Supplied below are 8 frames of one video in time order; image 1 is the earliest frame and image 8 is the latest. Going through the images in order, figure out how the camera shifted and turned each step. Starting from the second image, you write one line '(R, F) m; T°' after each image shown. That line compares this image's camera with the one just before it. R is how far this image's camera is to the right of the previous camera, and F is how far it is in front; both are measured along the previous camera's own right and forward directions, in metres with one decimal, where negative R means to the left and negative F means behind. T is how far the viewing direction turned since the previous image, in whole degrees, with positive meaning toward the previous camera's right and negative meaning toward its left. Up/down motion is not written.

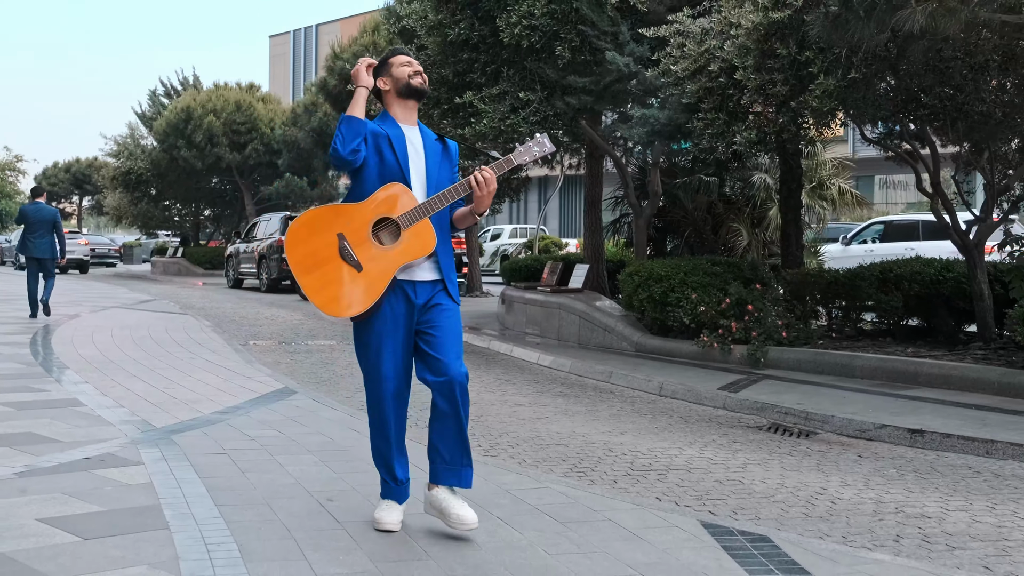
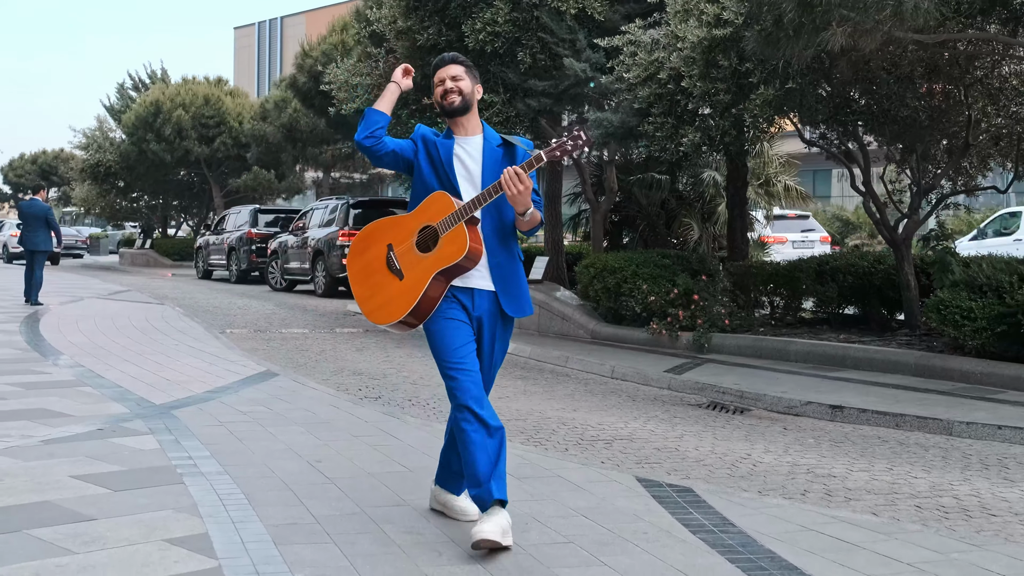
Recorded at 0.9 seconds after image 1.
(0.0, -0.8) m; +2°
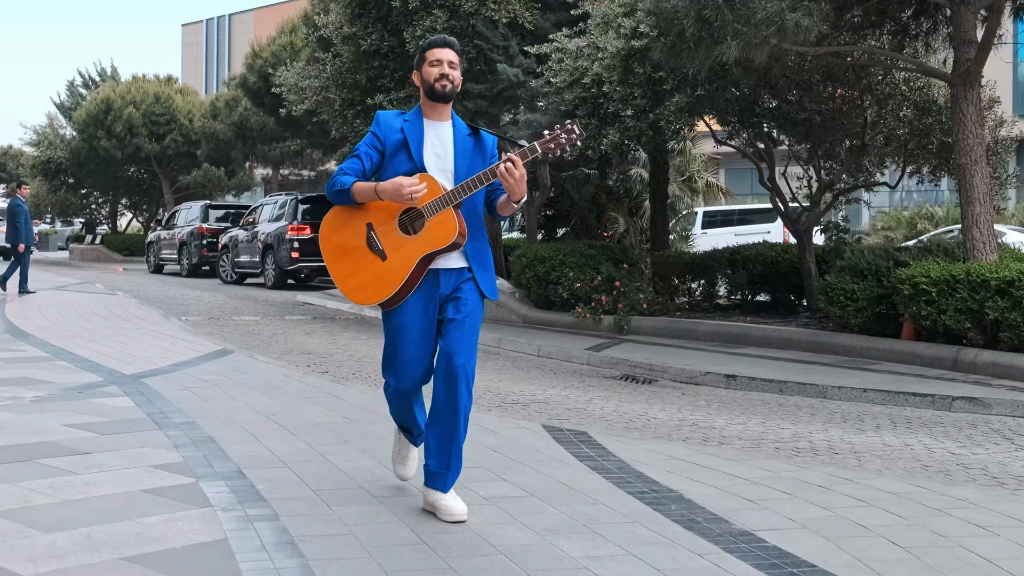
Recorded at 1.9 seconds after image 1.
(+0.1, -1.0) m; +2°
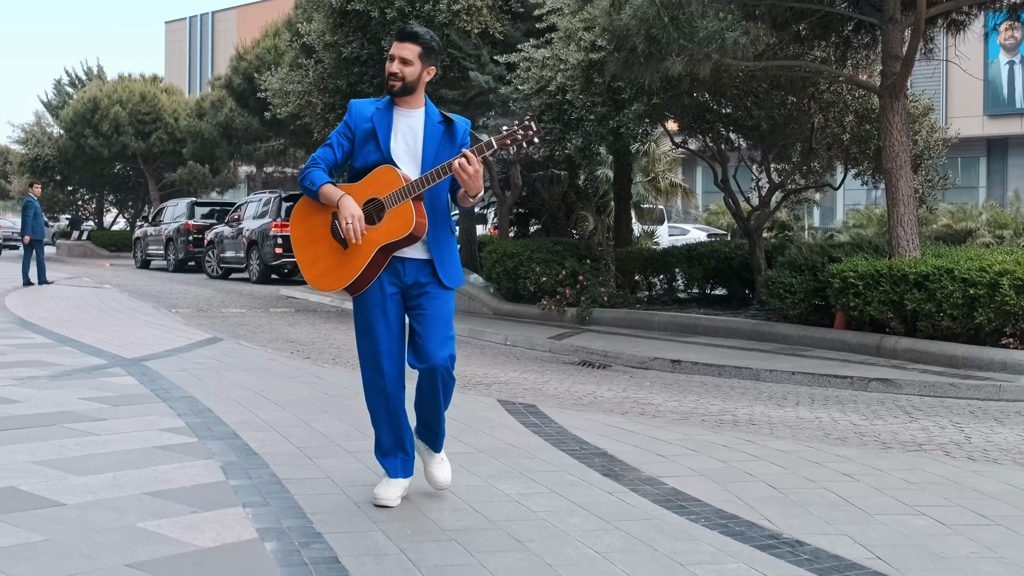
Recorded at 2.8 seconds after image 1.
(+0.1, -0.9) m; +1°
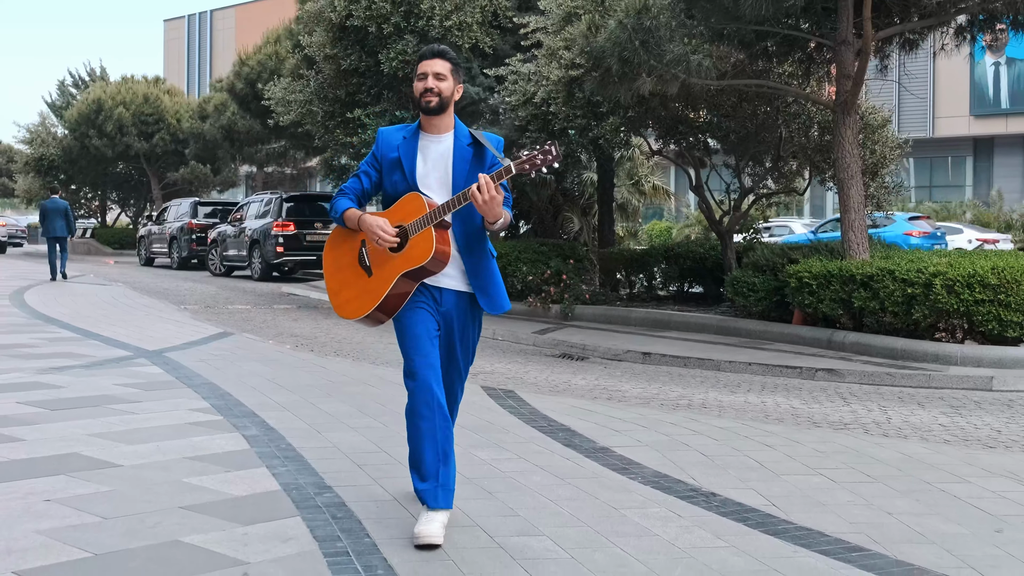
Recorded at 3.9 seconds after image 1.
(+0.1, -1.0) m; 0°
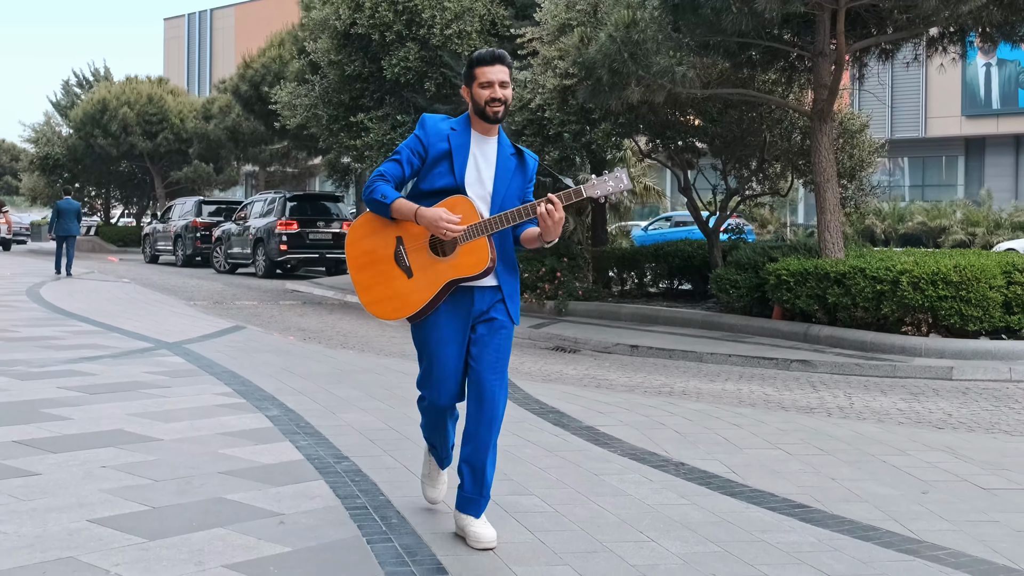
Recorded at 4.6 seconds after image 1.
(0.0, -0.7) m; 0°
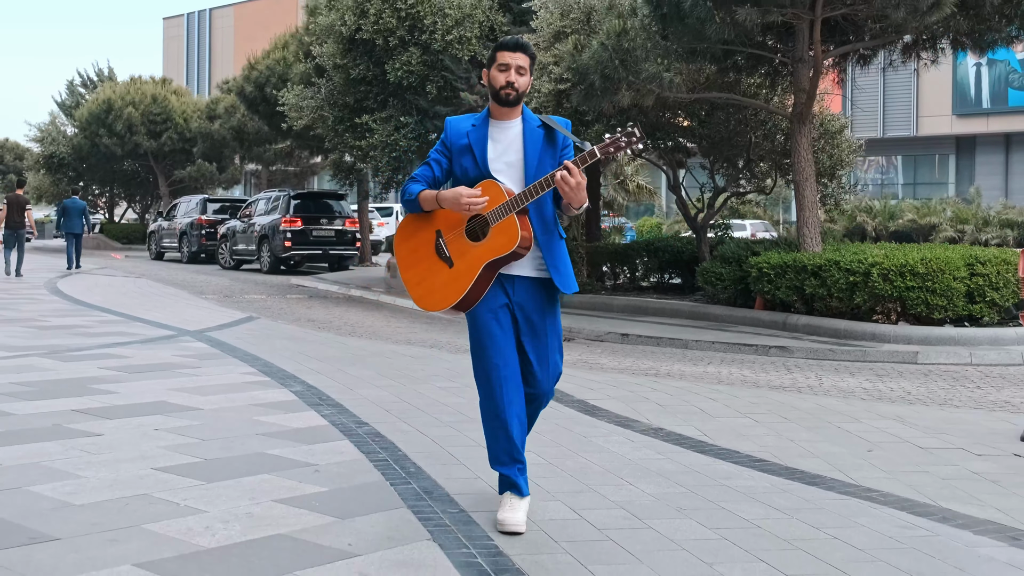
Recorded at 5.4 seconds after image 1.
(0.0, -0.8) m; 0°
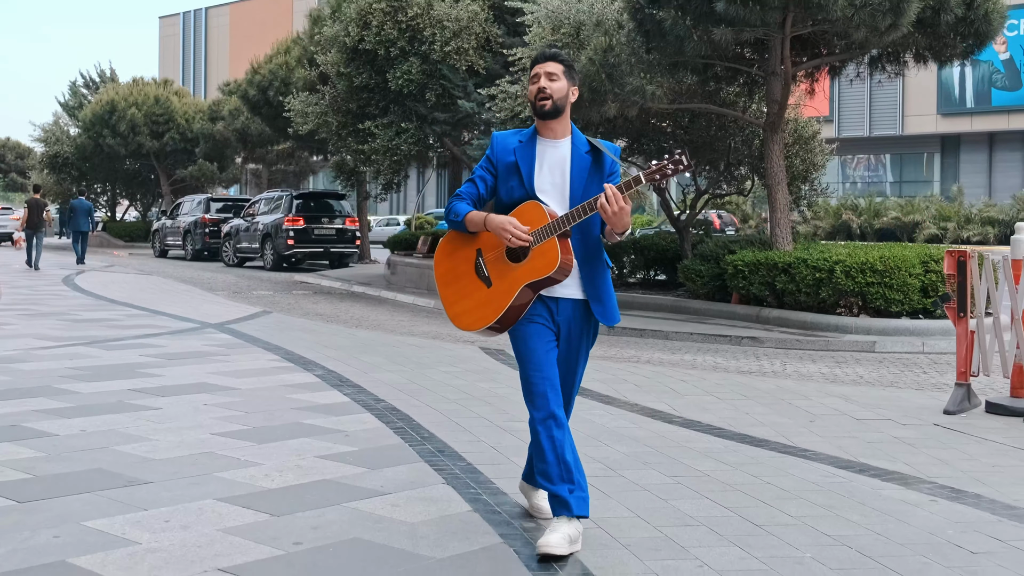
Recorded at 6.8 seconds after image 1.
(0.0, -1.0) m; 0°
